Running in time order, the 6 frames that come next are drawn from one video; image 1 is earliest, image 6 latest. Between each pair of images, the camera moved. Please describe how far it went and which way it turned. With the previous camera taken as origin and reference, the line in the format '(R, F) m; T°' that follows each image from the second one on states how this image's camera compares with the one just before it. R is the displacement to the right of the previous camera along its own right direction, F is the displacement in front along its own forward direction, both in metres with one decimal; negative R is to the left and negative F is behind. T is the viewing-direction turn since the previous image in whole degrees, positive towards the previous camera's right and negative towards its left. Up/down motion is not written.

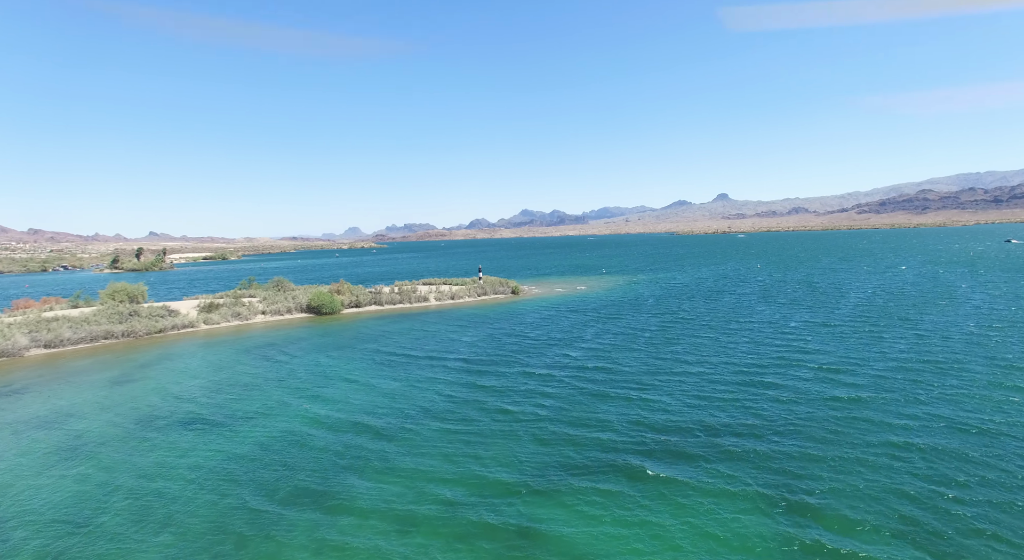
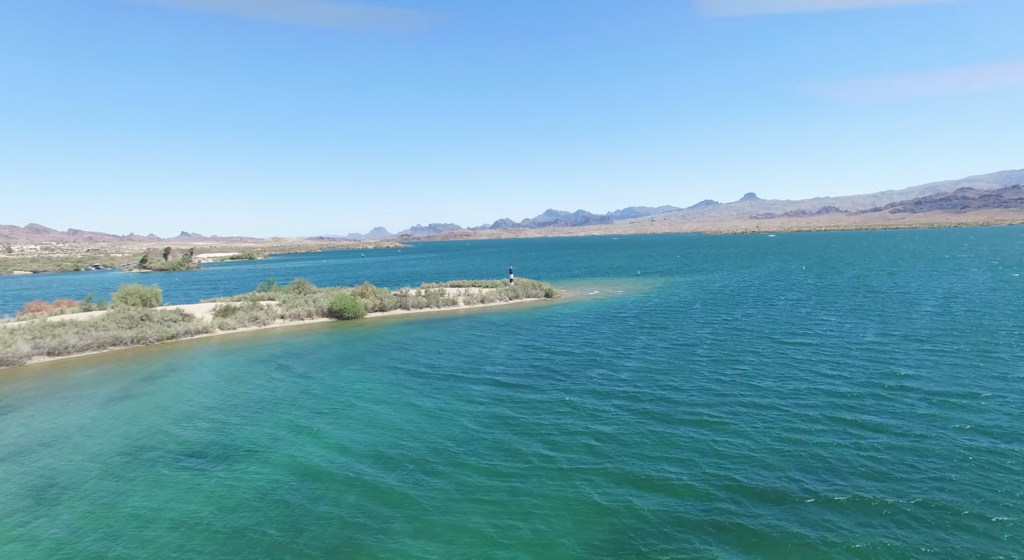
(-0.9, +3.2) m; -2°
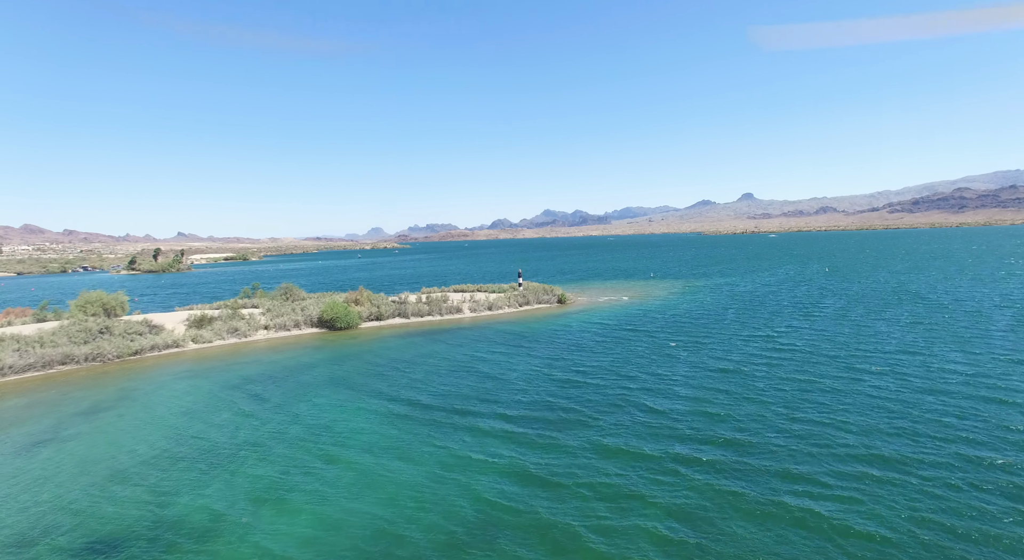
(-1.0, +4.5) m; 0°
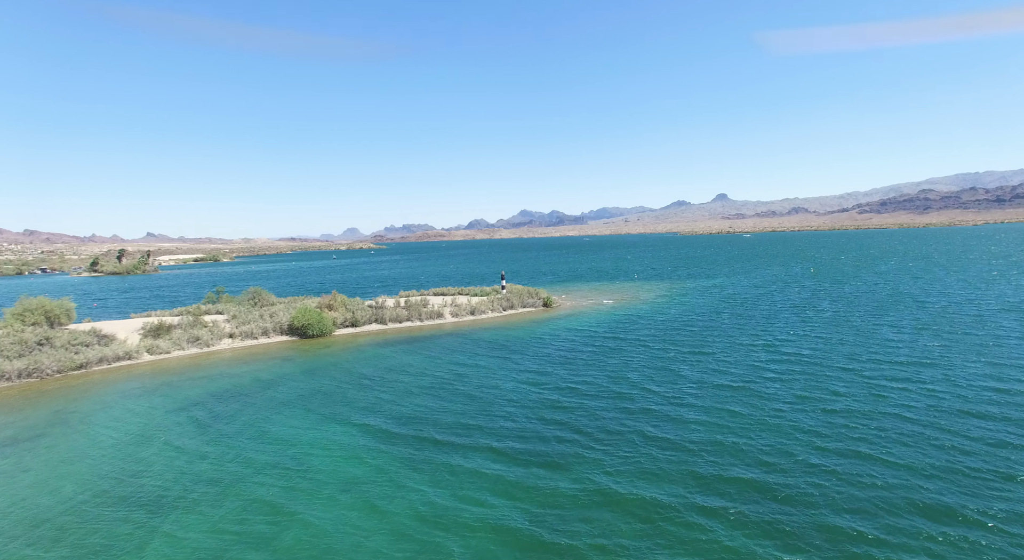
(-0.5, +2.1) m; +2°
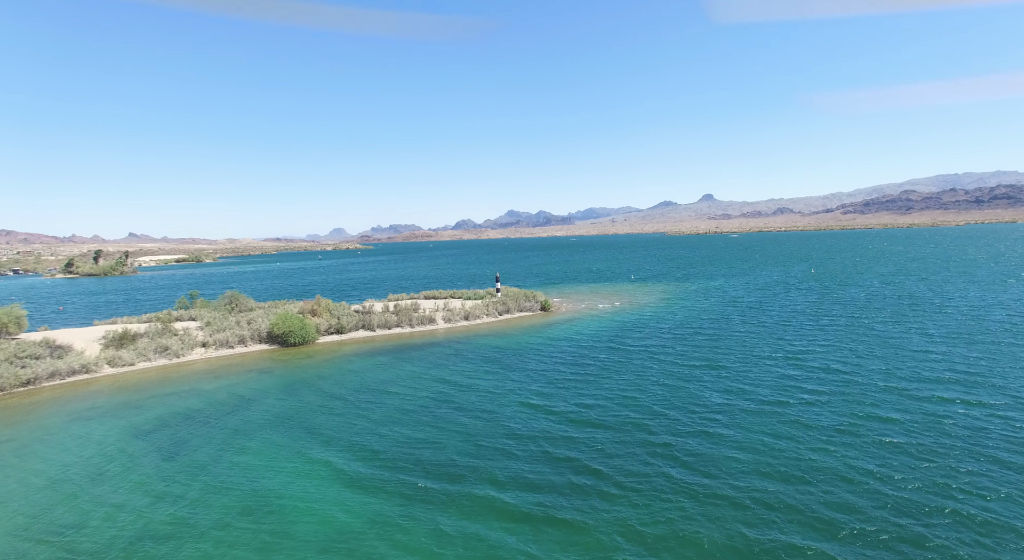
(-0.6, +2.5) m; +1°
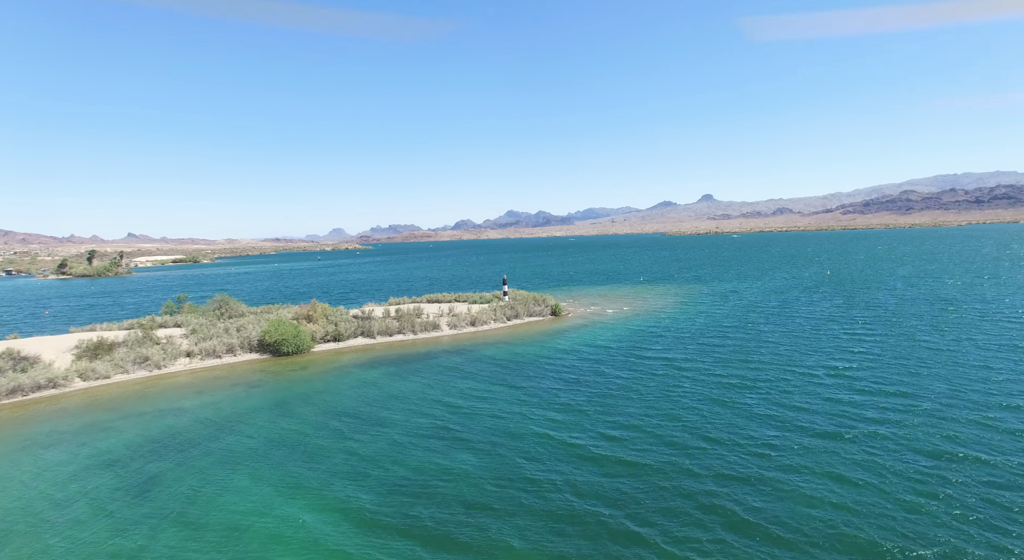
(-0.7, +2.5) m; 0°
